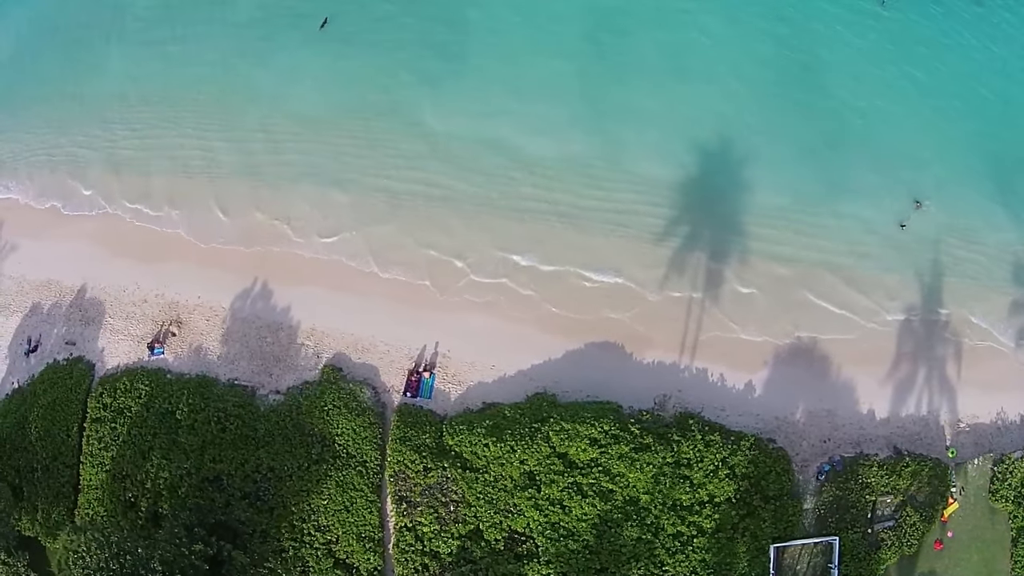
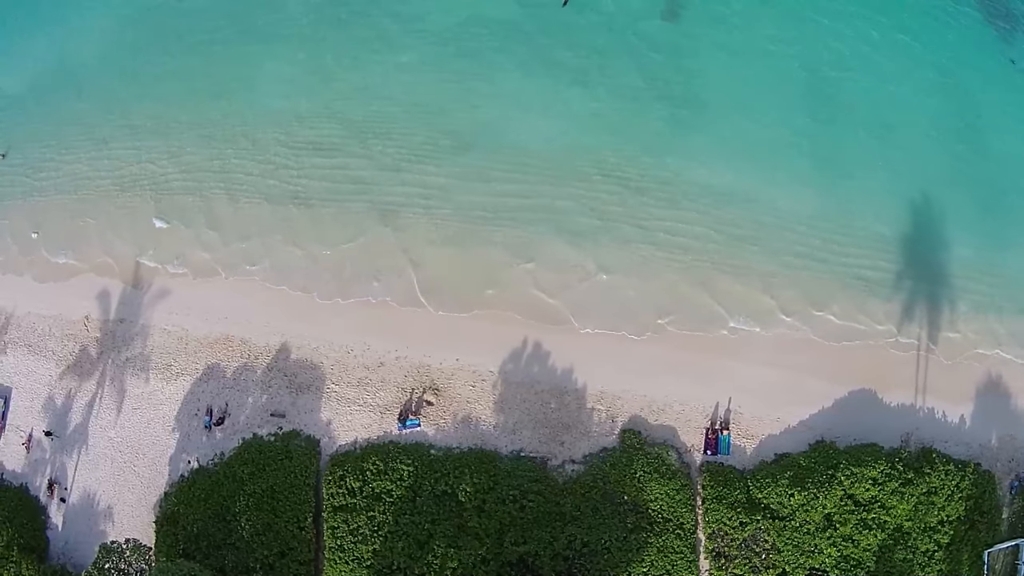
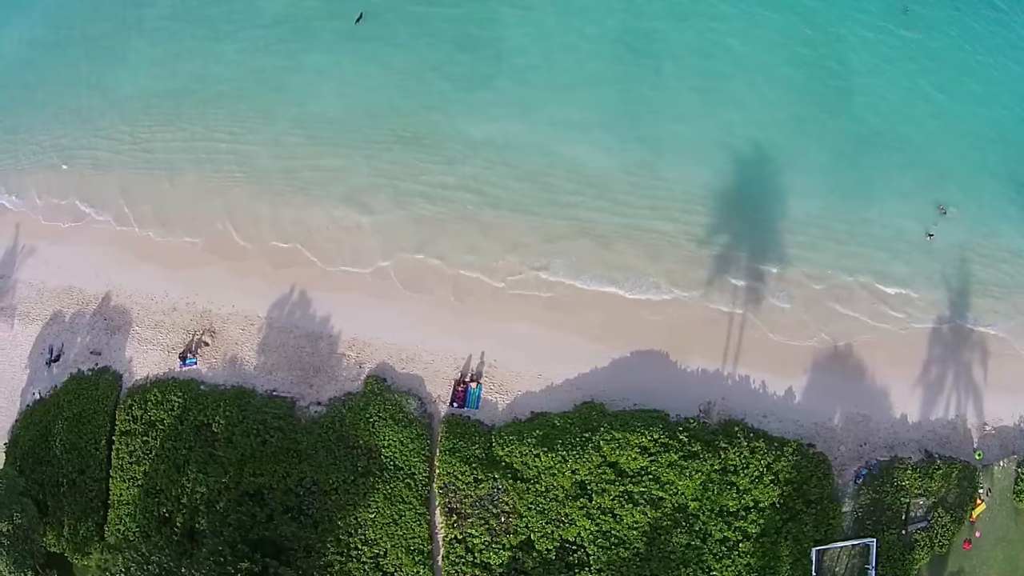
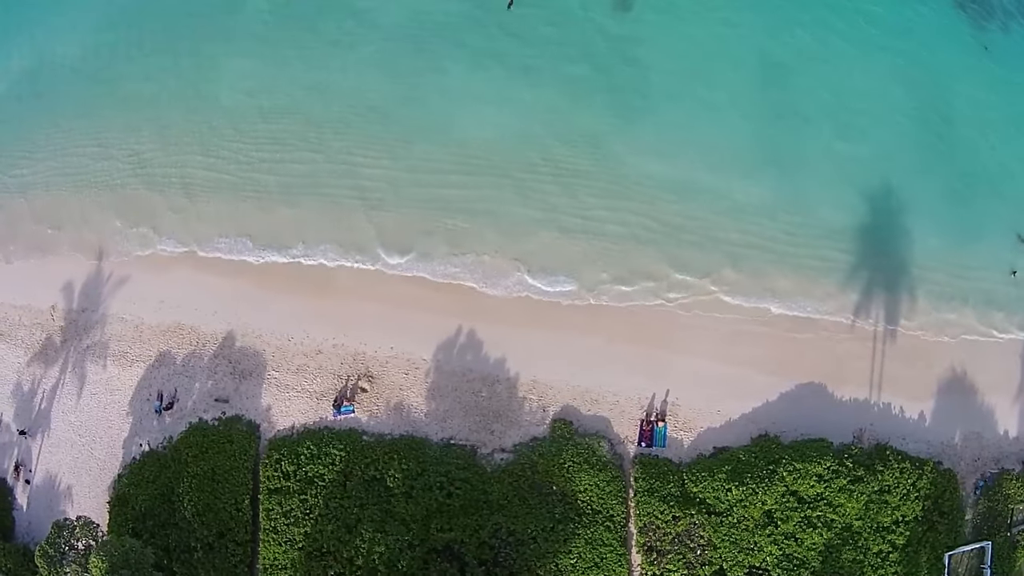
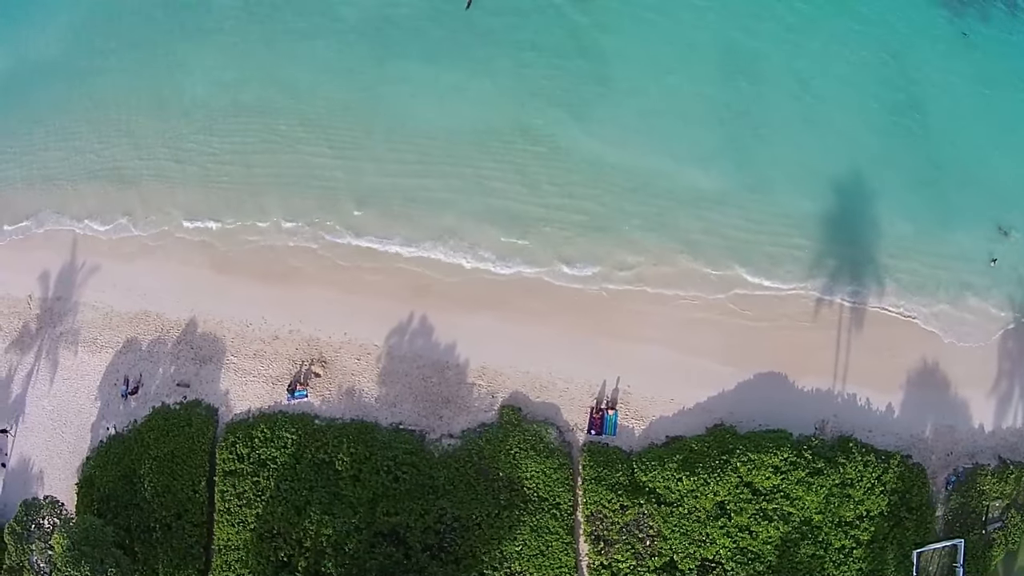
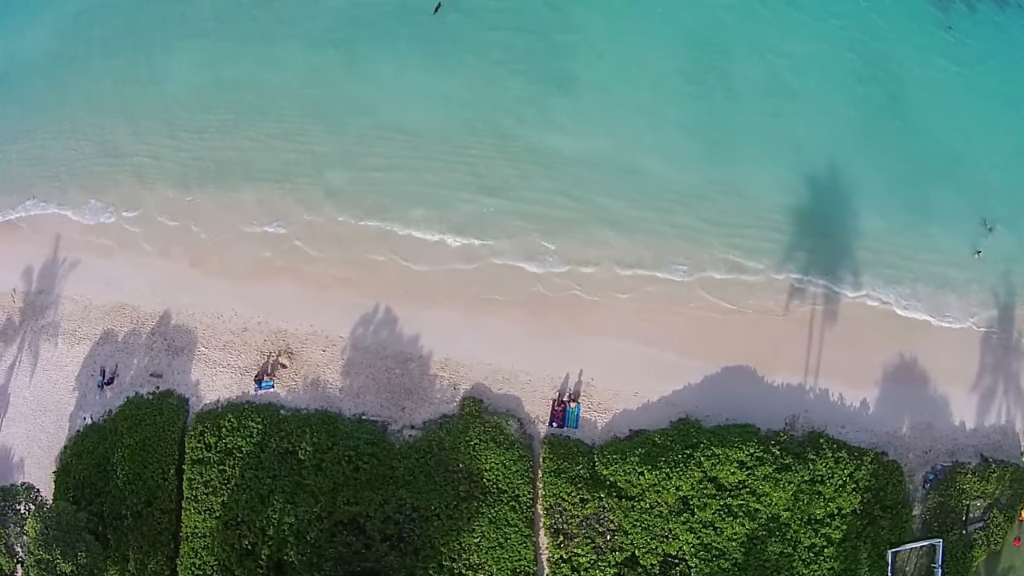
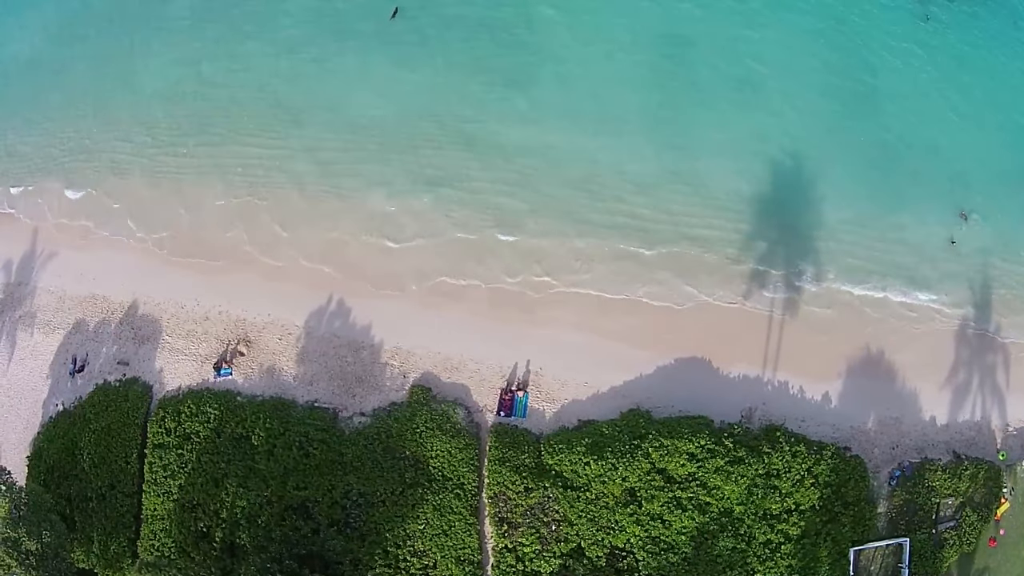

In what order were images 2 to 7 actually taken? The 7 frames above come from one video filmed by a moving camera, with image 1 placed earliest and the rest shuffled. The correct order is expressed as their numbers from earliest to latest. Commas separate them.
3, 7, 6, 5, 4, 2
